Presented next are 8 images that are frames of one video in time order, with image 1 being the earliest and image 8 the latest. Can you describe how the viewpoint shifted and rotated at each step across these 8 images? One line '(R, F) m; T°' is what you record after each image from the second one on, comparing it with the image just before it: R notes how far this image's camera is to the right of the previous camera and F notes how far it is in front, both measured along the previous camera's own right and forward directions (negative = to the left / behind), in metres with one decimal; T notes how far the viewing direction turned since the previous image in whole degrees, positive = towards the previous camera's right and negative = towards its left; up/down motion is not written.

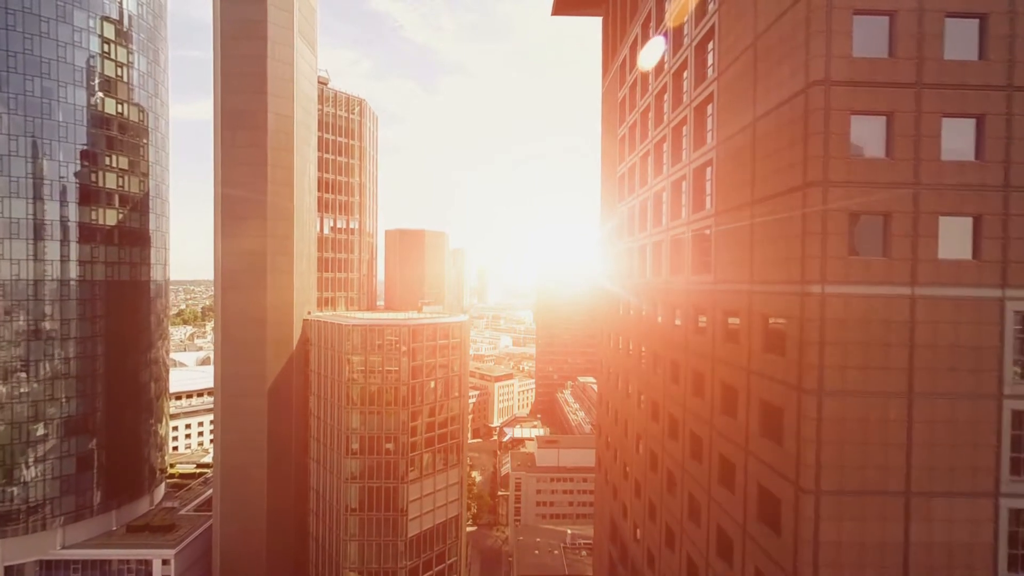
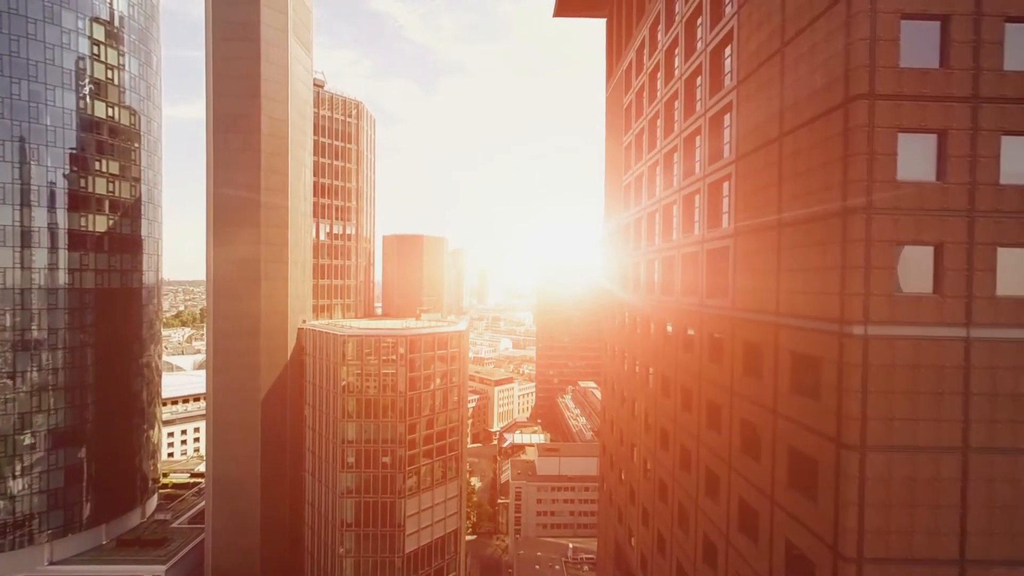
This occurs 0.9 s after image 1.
(0.0, +1.2) m; 0°
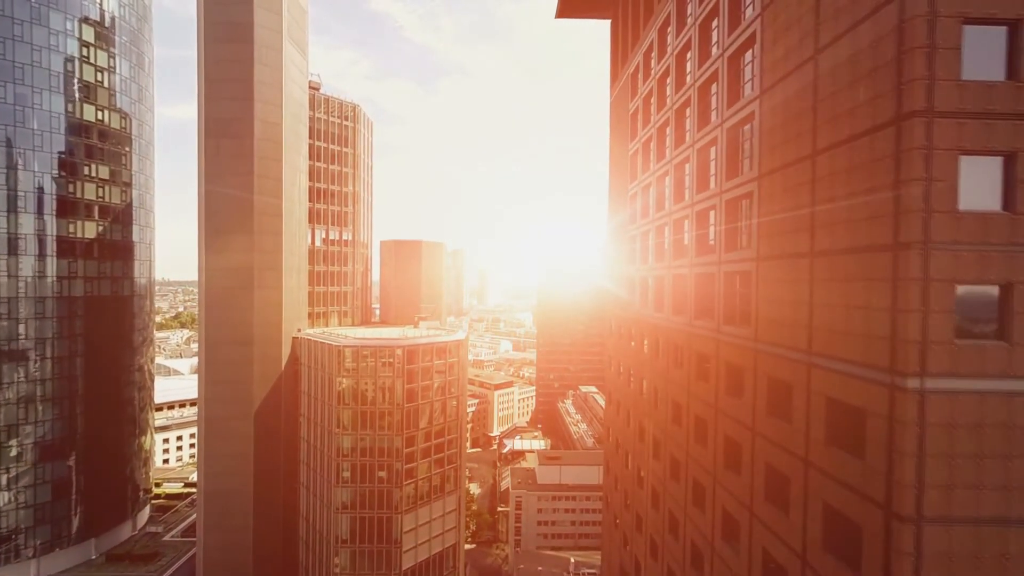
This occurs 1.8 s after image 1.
(0.0, +1.2) m; 0°
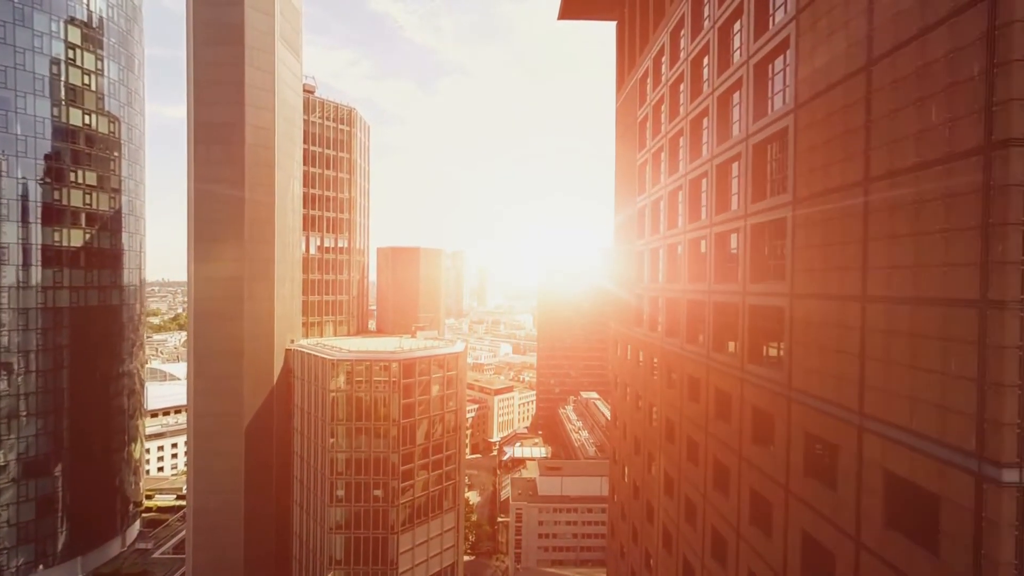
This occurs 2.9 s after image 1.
(0.0, +1.5) m; 0°
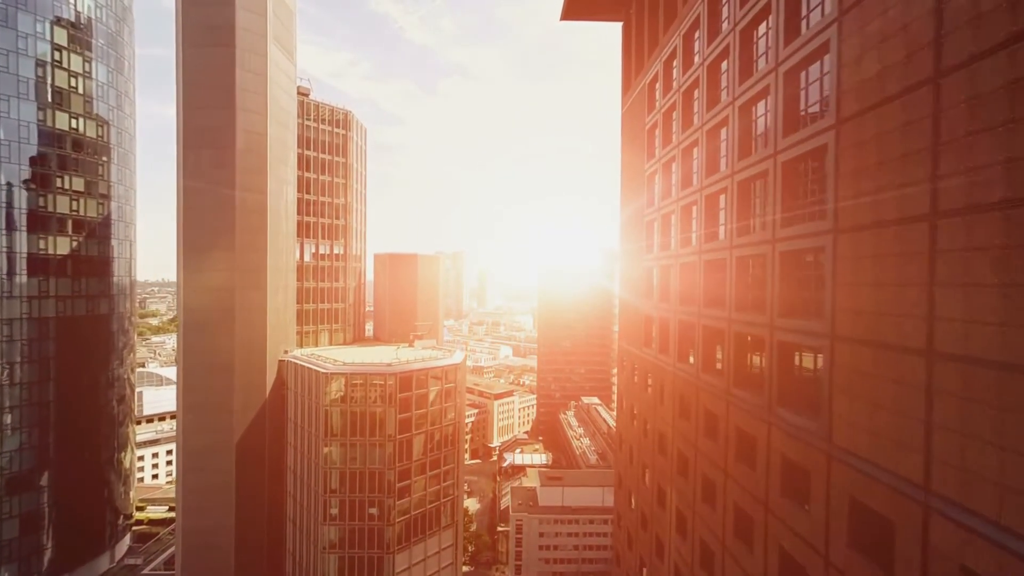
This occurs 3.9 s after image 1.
(0.0, +1.4) m; 0°
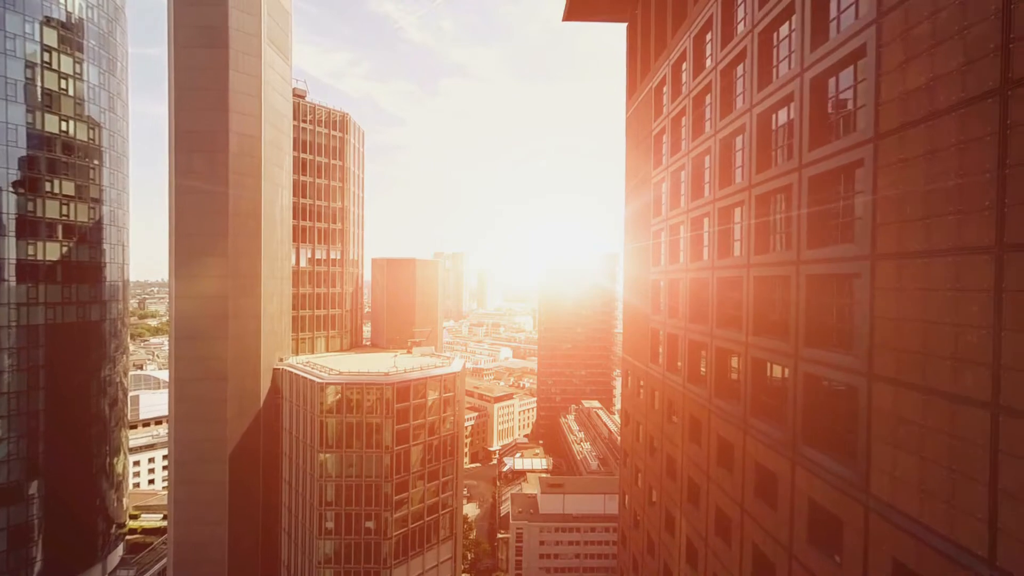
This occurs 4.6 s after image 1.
(0.0, +1.0) m; 0°
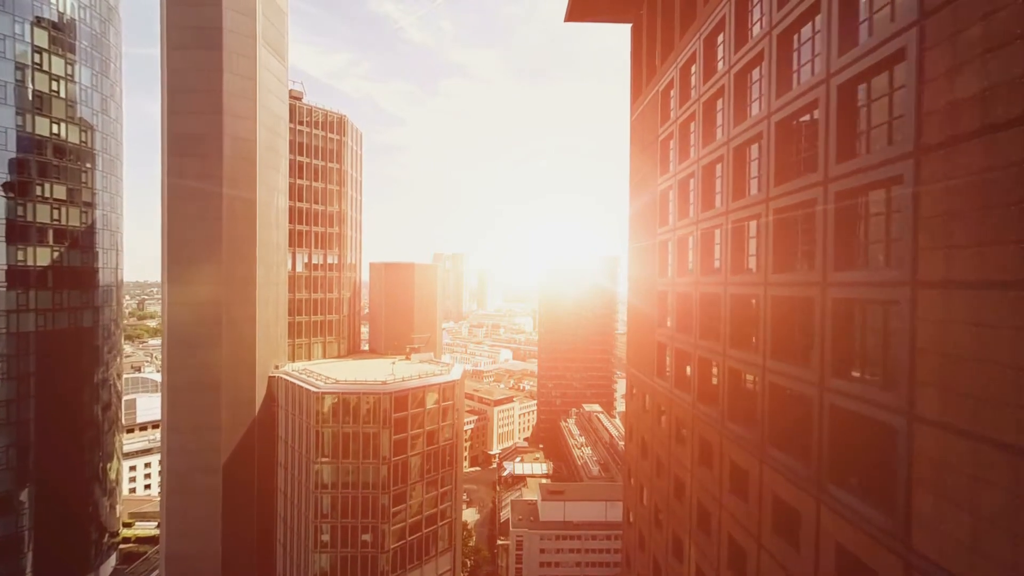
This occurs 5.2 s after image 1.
(0.0, +0.9) m; 0°
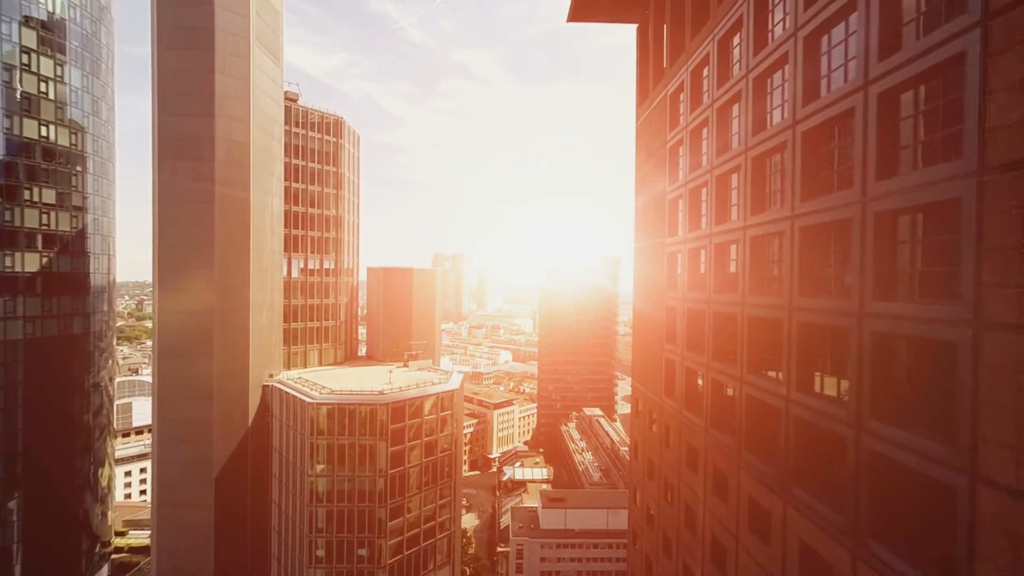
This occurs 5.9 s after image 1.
(0.0, +1.0) m; 0°
